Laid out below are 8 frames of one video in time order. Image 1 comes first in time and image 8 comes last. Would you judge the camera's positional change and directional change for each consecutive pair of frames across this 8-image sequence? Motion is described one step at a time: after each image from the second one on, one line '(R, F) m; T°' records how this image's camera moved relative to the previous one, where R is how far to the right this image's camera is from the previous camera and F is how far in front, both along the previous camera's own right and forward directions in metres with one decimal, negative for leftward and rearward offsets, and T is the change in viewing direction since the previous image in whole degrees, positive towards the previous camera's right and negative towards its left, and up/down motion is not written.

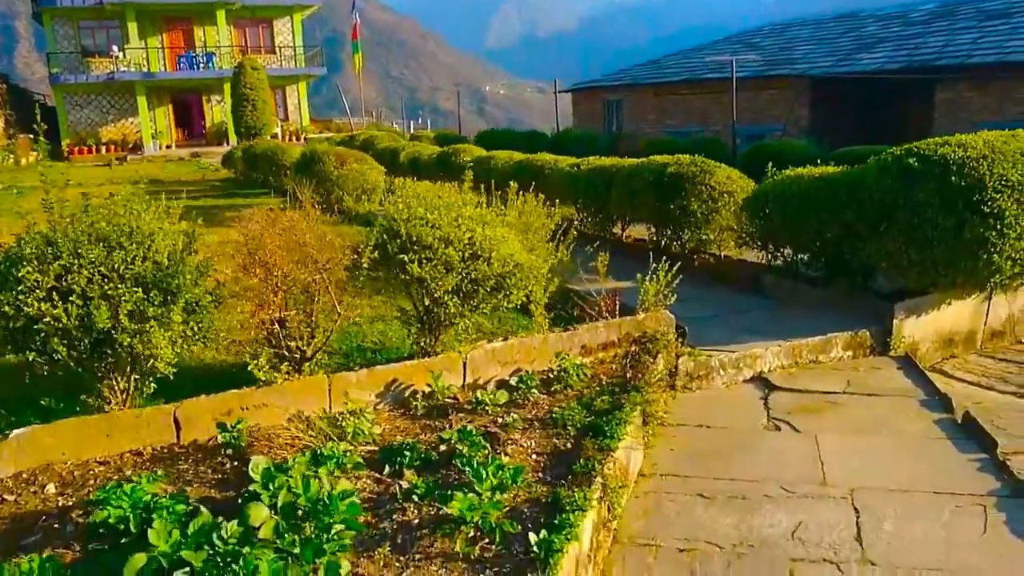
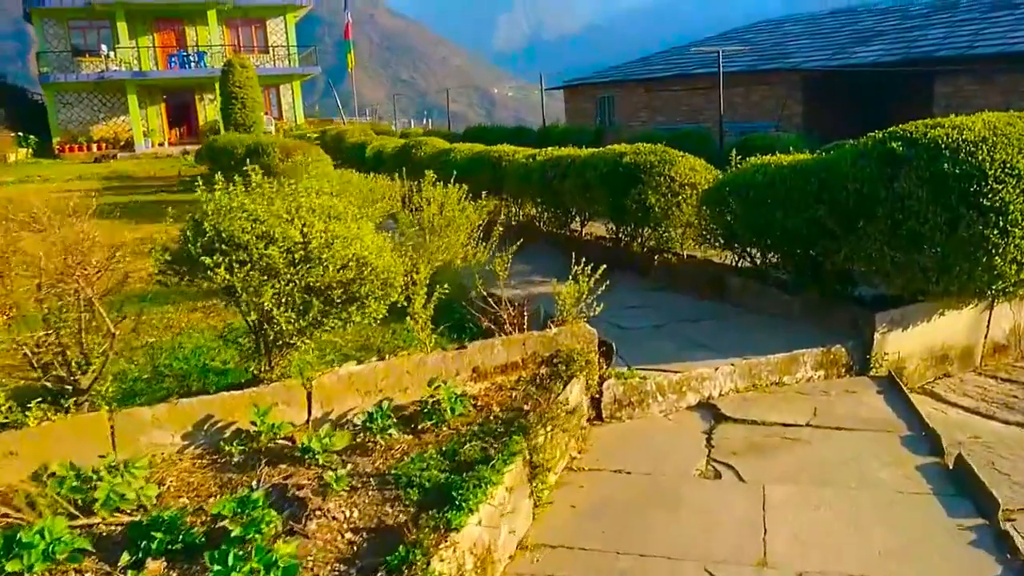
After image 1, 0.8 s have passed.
(+0.4, +0.8) m; 0°
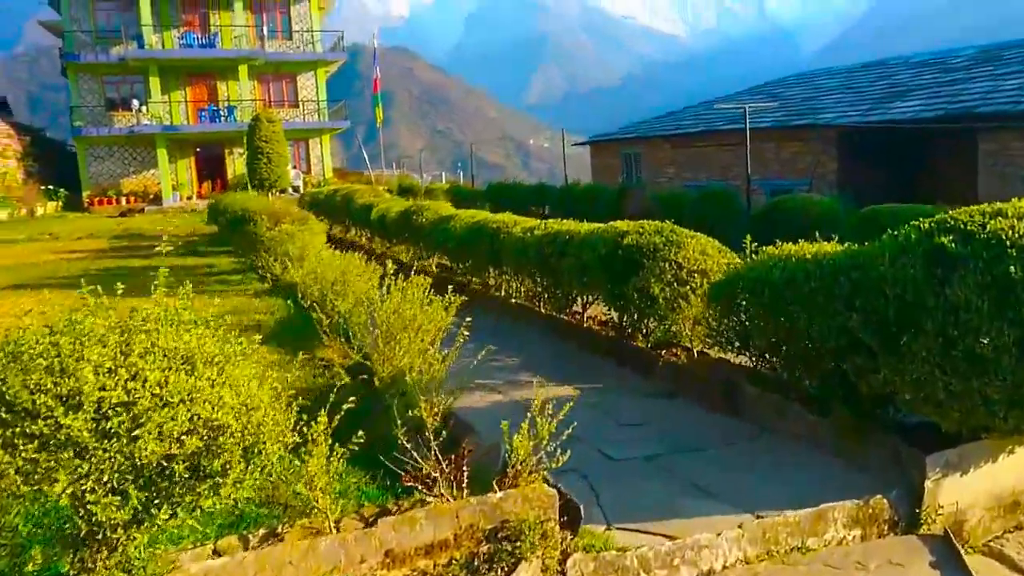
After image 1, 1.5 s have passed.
(+0.3, +0.7) m; -2°
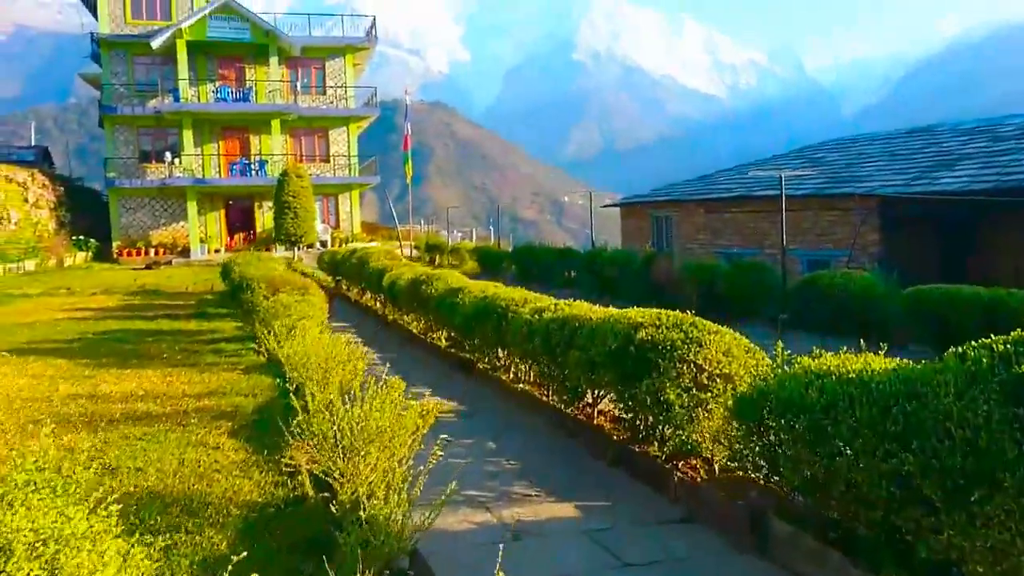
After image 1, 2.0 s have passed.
(+0.2, +0.6) m; -2°
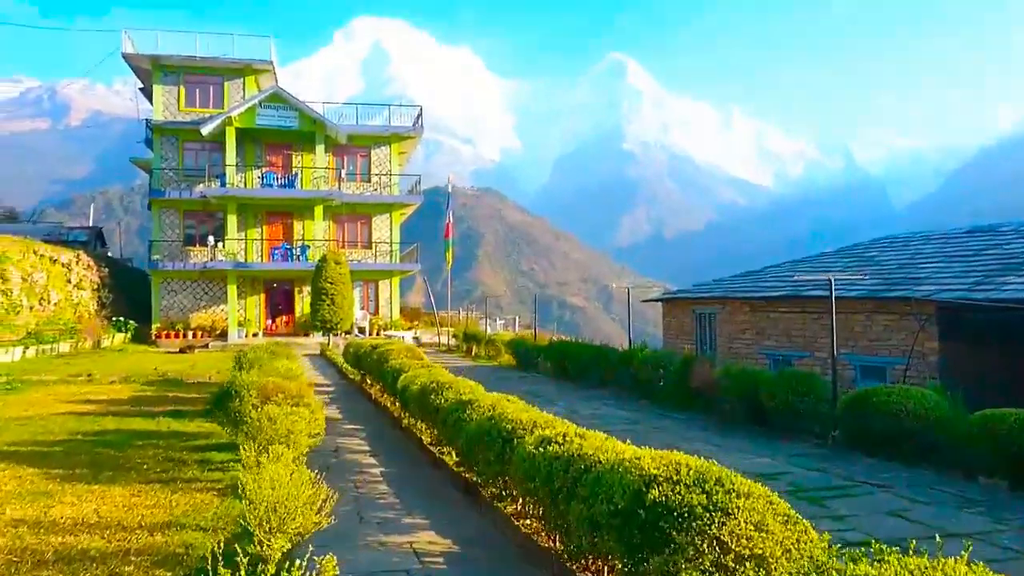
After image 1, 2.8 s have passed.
(+0.3, +0.8) m; -3°
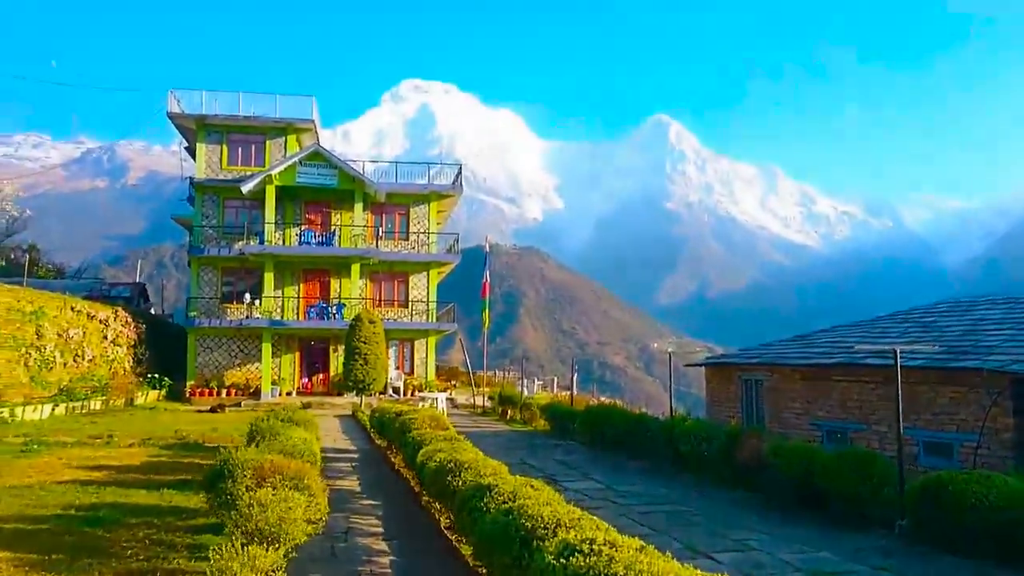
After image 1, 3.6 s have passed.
(+0.1, +0.8) m; -3°
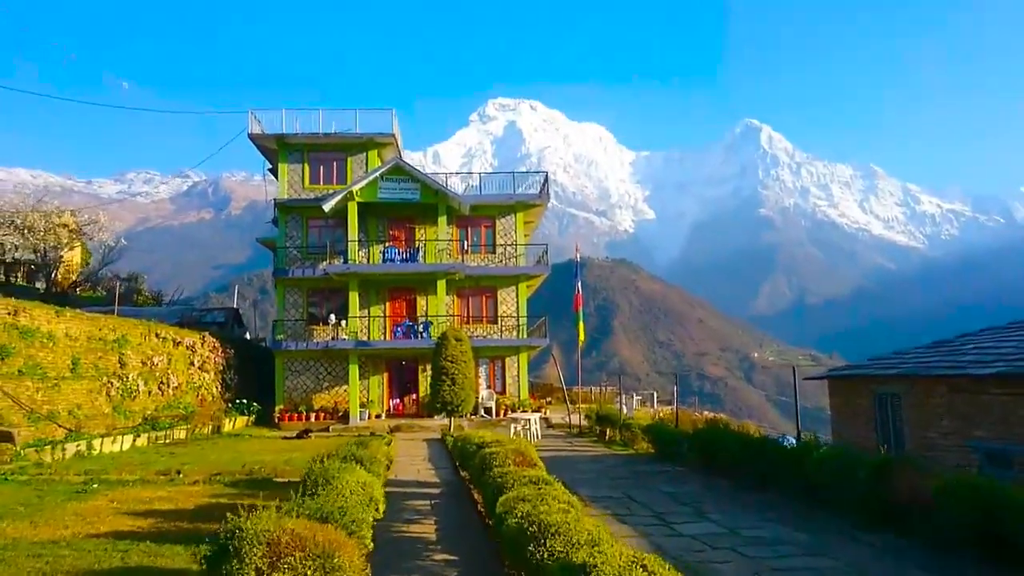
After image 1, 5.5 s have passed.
(0.0, +1.8) m; -6°
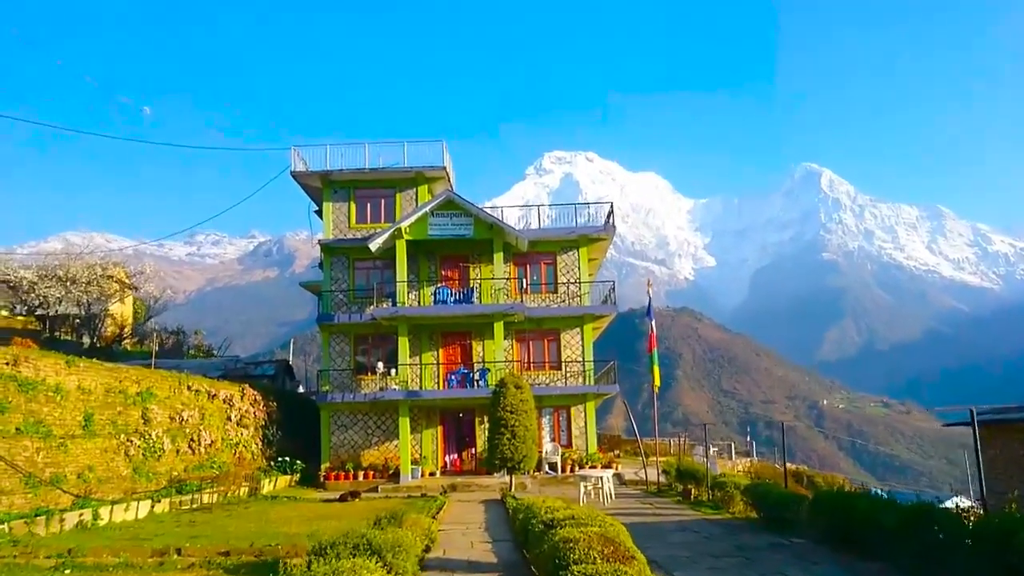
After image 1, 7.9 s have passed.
(-0.2, +3.1) m; -4°
